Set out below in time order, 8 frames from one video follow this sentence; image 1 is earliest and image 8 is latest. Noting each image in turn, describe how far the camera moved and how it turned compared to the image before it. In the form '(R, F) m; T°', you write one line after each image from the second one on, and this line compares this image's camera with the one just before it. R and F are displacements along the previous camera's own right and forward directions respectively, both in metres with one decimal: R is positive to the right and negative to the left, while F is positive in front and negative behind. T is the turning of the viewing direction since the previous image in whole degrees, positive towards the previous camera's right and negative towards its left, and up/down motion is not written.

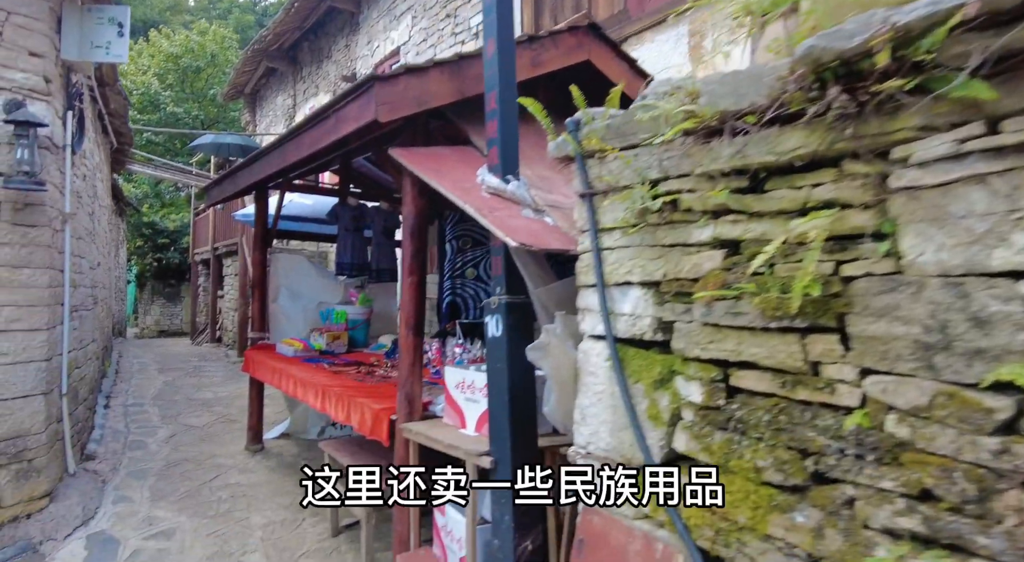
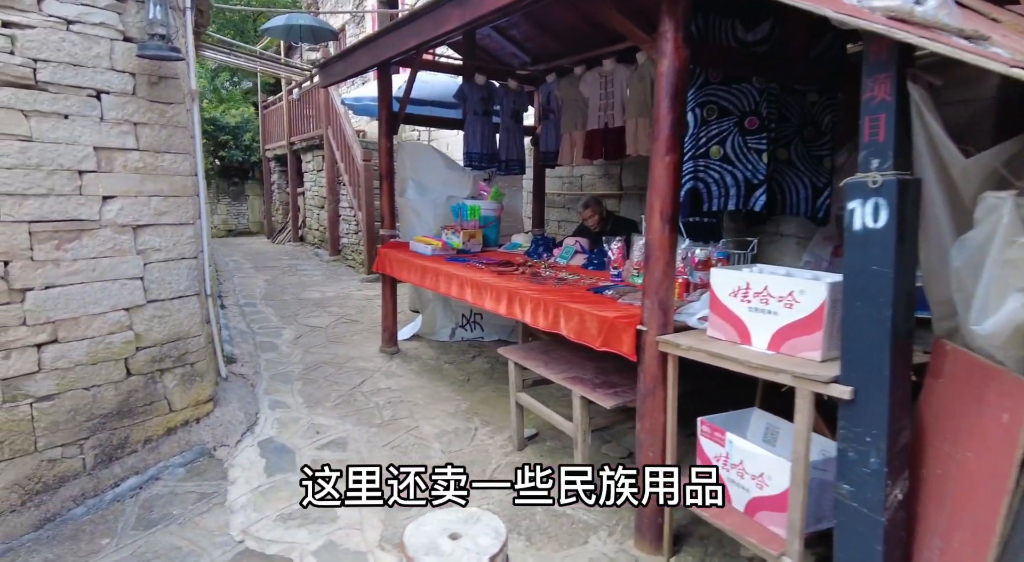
(-0.9, +0.5) m; -4°
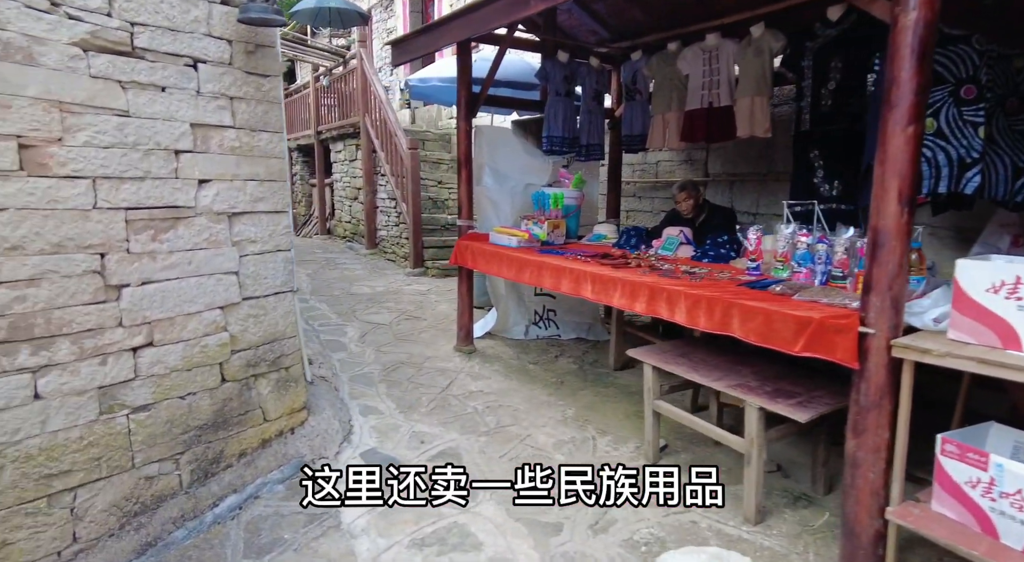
(-0.7, +0.3) m; 0°
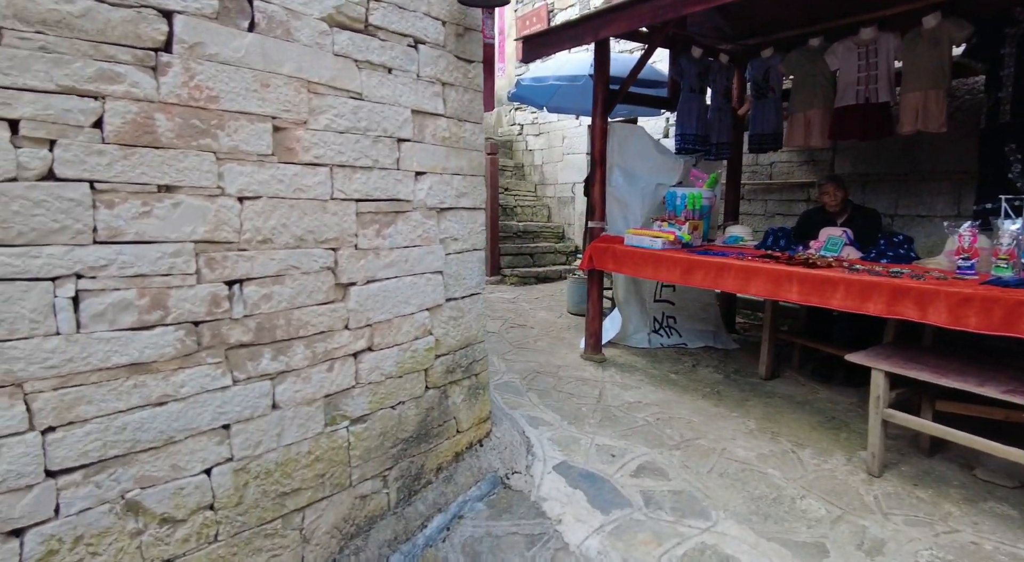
(-1.0, +0.2) m; 0°
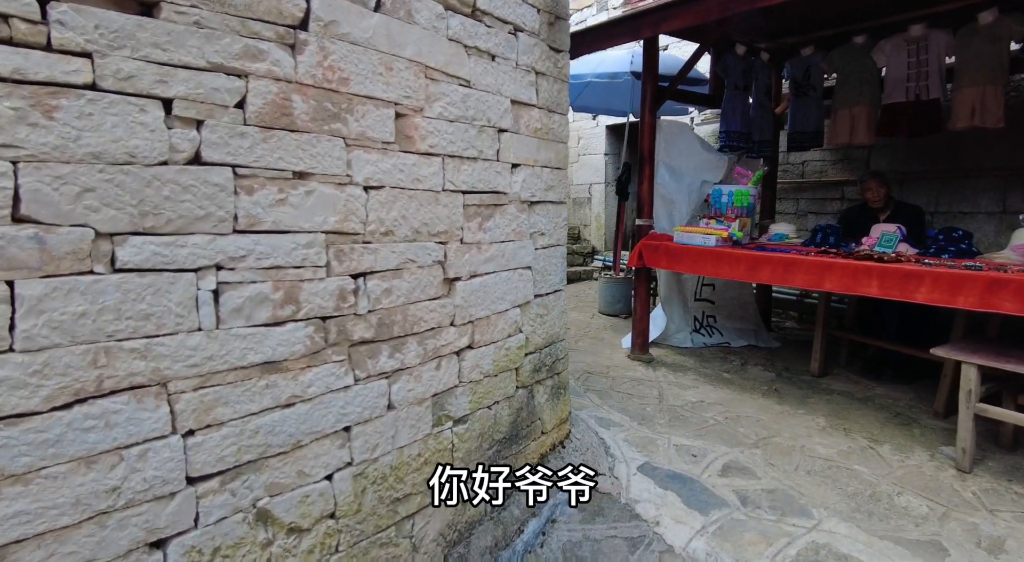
(-0.5, +0.1) m; +2°
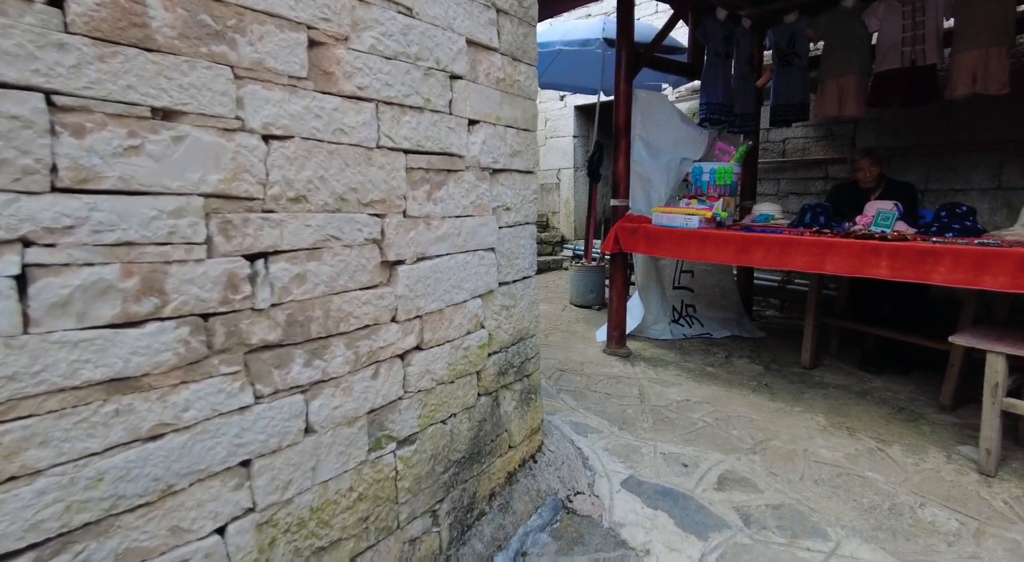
(0.0, +0.4) m; +3°
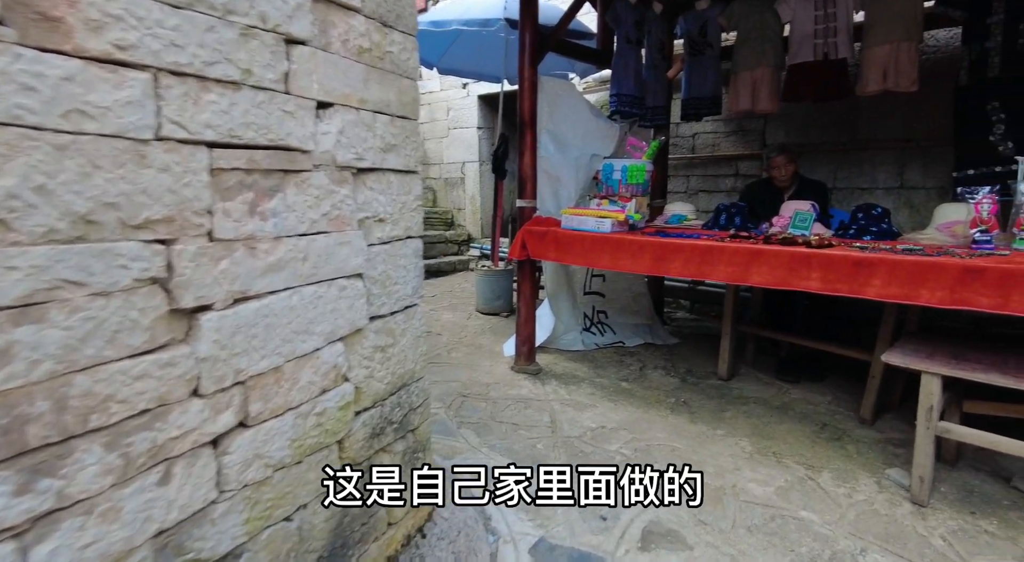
(+0.1, +0.4) m; +9°
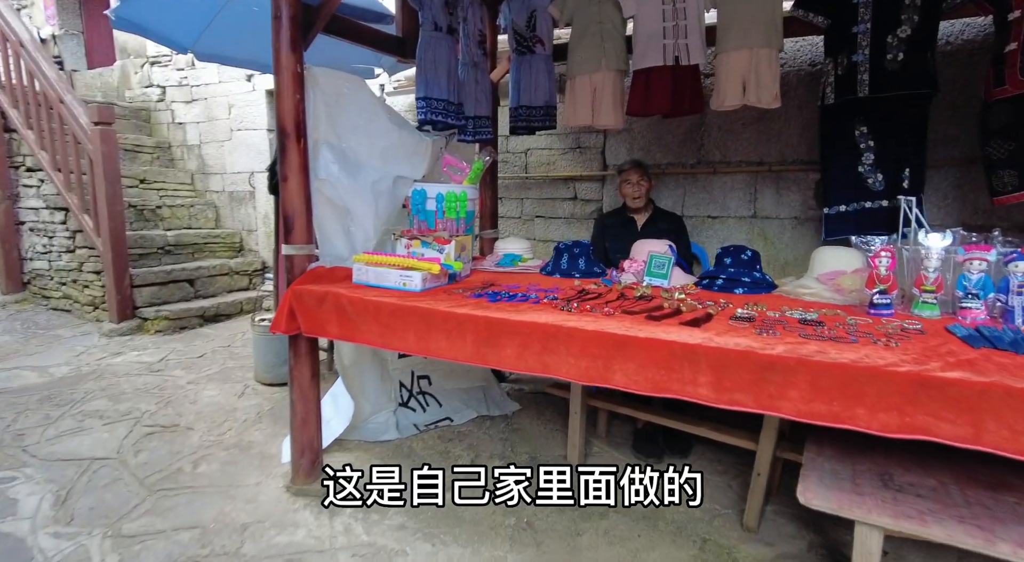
(+0.3, +0.9) m; +16°
